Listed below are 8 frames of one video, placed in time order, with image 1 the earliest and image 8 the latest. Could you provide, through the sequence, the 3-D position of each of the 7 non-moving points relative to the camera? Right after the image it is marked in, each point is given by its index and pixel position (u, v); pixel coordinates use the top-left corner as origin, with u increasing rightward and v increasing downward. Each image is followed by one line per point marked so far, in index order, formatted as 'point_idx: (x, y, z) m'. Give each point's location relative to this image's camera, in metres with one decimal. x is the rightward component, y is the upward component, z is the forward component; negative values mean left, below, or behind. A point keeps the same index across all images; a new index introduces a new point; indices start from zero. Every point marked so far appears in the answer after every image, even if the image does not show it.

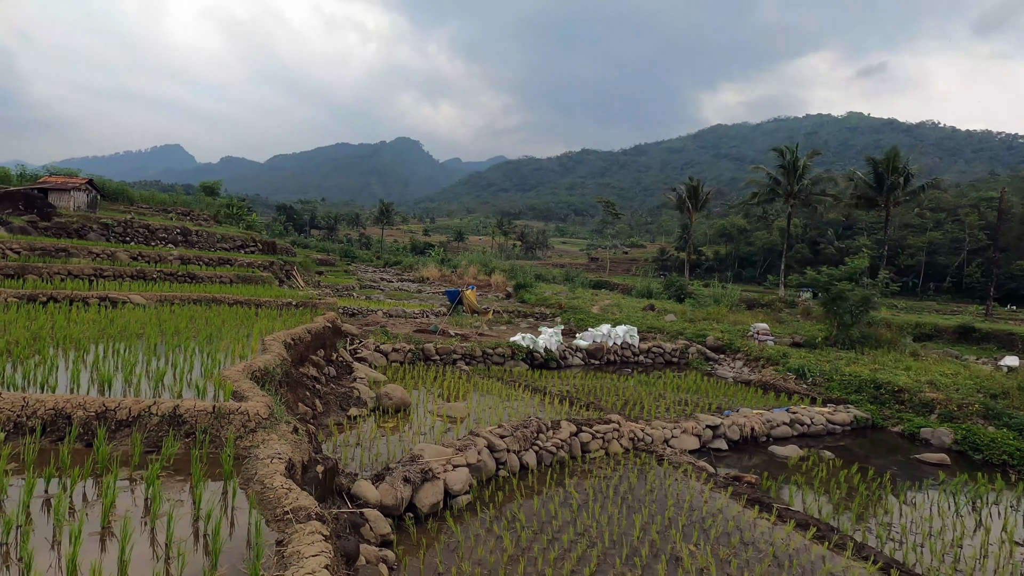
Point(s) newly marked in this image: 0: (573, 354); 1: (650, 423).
0: (+1.6, -1.8, +14.2) m
1: (+2.1, -2.1, +8.2) m
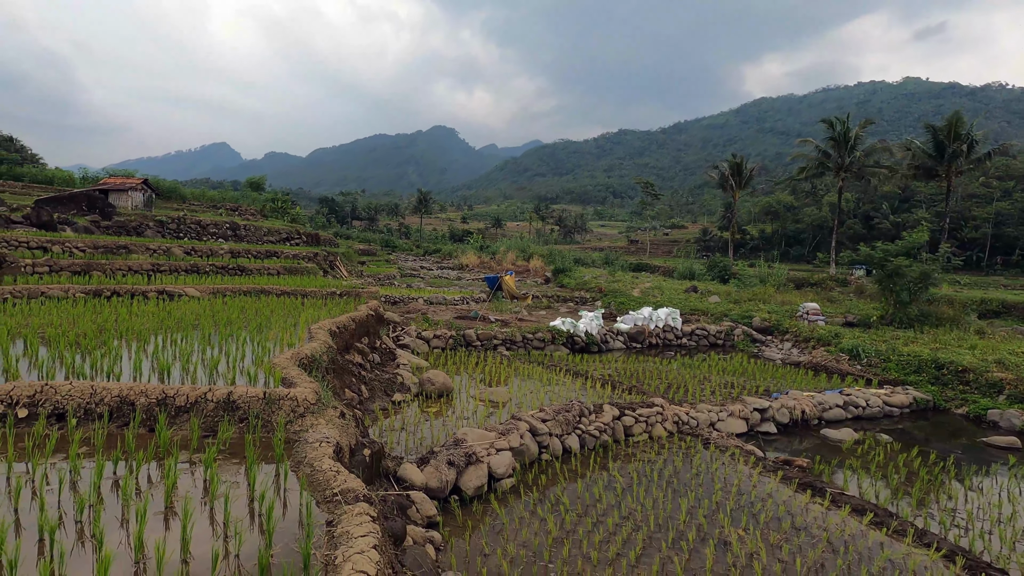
0: (+2.7, -1.3, +14.1) m
1: (+2.7, -1.8, +8.1) m
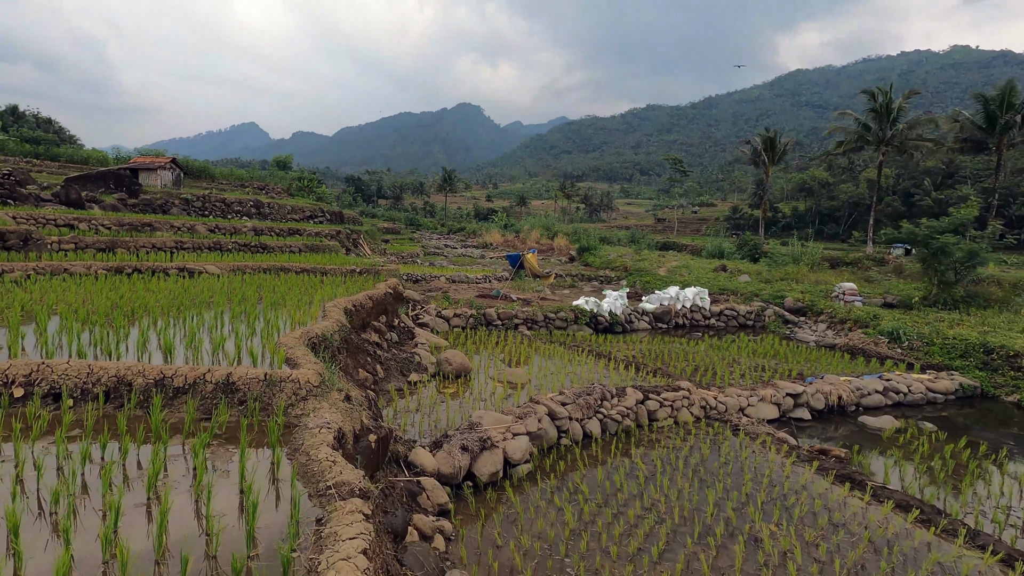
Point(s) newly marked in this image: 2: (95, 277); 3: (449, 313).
0: (+3.2, -0.8, +13.7) m
1: (+3.0, -1.5, +7.7) m
2: (-6.9, +0.2, +8.9) m
3: (-1.4, -0.6, +11.6) m
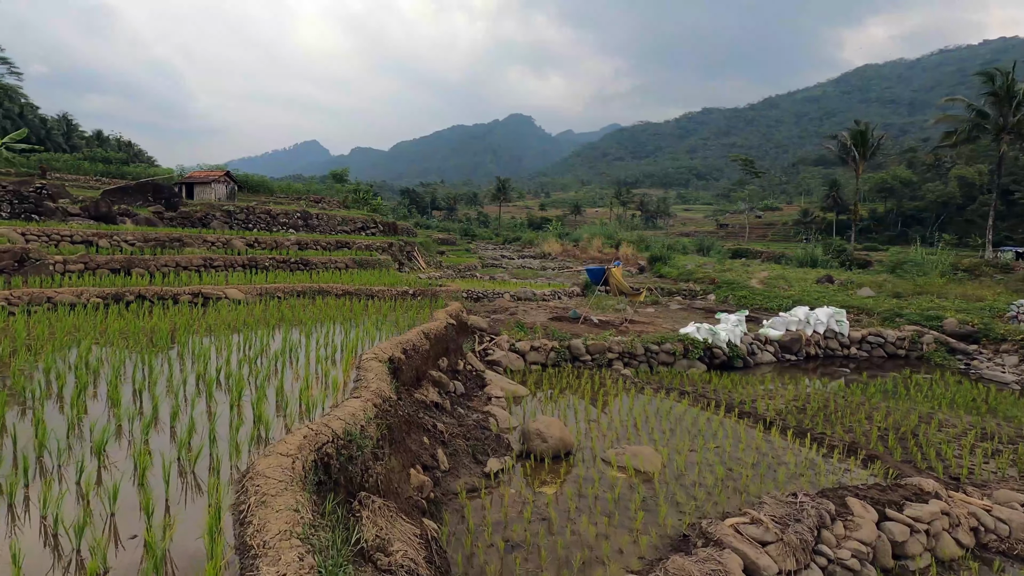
0: (+5.0, -1.2, +10.7) m
1: (+4.2, -1.8, +4.8) m
2: (-5.6, -0.2, +6.9) m
3: (+0.2, -1.0, +9.1) m
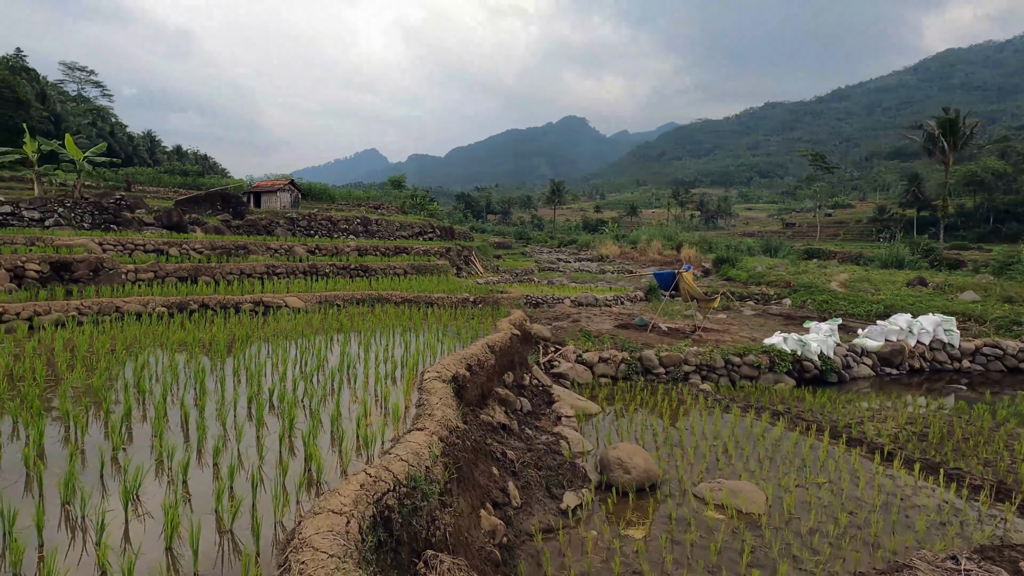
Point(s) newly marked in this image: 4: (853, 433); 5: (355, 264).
0: (+6.2, -1.3, +9.6) m
1: (+4.8, -1.9, +3.7) m
2: (-4.7, -0.4, +6.9) m
3: (+1.3, -1.1, +8.5) m
4: (+4.1, -1.7, +6.4) m
5: (-3.7, +0.6, +12.7) m
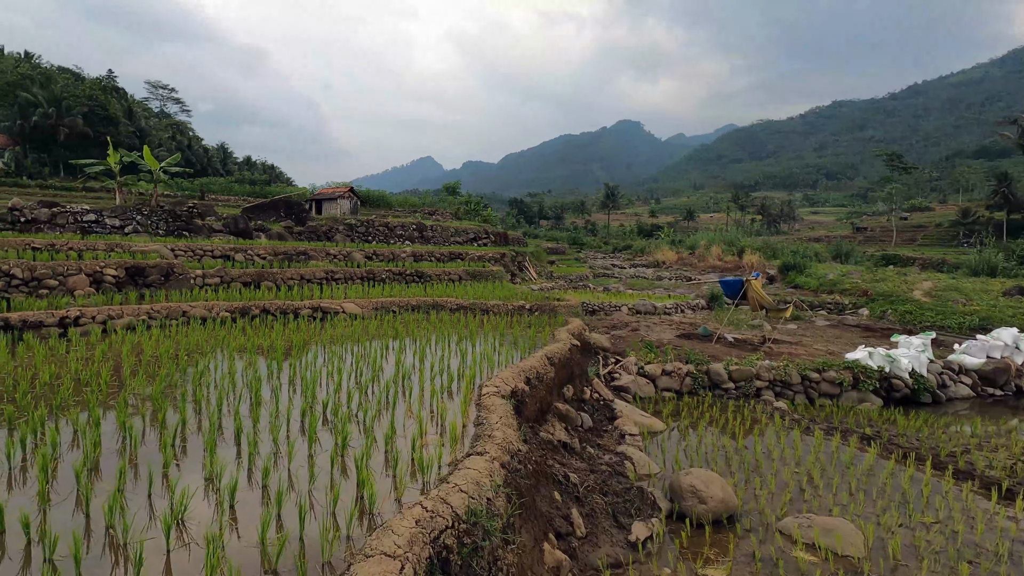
0: (+7.2, -1.5, +8.6) m
1: (+5.2, -2.0, +2.9) m
2: (-3.9, -0.4, +7.0) m
3: (+2.2, -1.2, +8.0) m
4: (+4.7, -1.9, +5.7) m
5: (-2.4, +0.4, +12.7) m
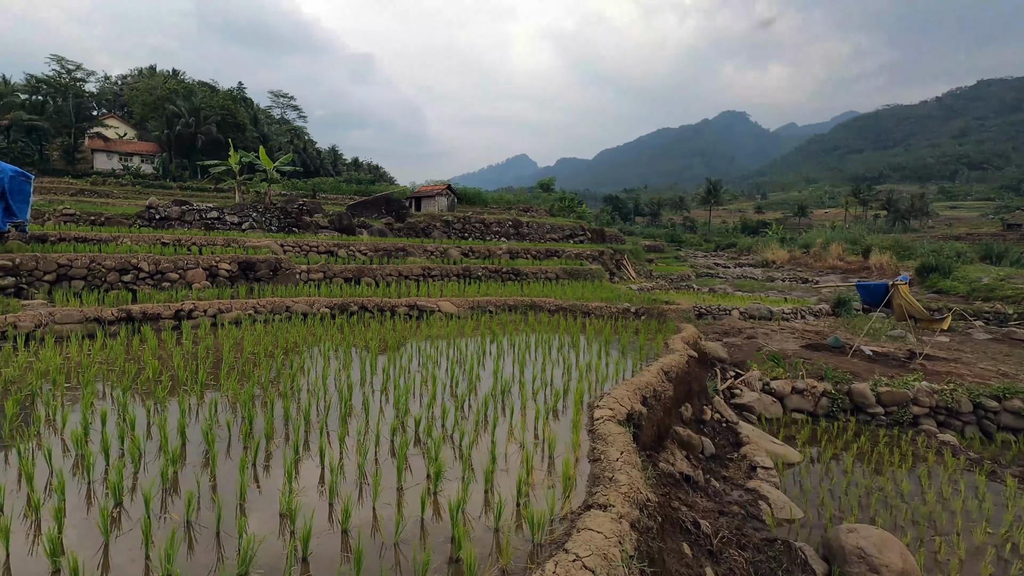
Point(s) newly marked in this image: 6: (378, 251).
0: (+8.6, -1.6, +6.7) m
1: (+5.7, -2.1, +1.4) m
2: (-2.6, -0.4, +7.0) m
3: (+3.6, -1.3, +7.0) m
4: (+5.6, -2.0, +4.2) m
5: (-0.1, +0.5, +12.3) m
6: (-3.1, +0.9, +12.5) m
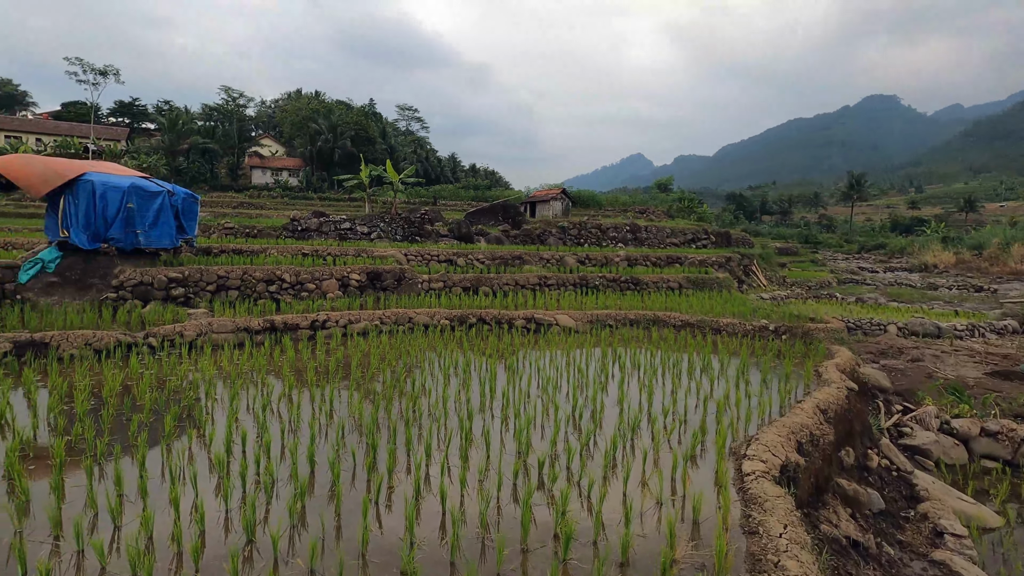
0: (+9.8, -1.9, +4.5) m
1: (+5.9, -2.3, -0.1) m
2: (-1.1, -0.6, +7.1) m
3: (+5.0, -1.5, +5.8) m
4: (+6.4, -2.2, +2.6) m
5: (+2.5, +0.2, +11.8) m
6: (-0.4, +0.7, +12.6) m
